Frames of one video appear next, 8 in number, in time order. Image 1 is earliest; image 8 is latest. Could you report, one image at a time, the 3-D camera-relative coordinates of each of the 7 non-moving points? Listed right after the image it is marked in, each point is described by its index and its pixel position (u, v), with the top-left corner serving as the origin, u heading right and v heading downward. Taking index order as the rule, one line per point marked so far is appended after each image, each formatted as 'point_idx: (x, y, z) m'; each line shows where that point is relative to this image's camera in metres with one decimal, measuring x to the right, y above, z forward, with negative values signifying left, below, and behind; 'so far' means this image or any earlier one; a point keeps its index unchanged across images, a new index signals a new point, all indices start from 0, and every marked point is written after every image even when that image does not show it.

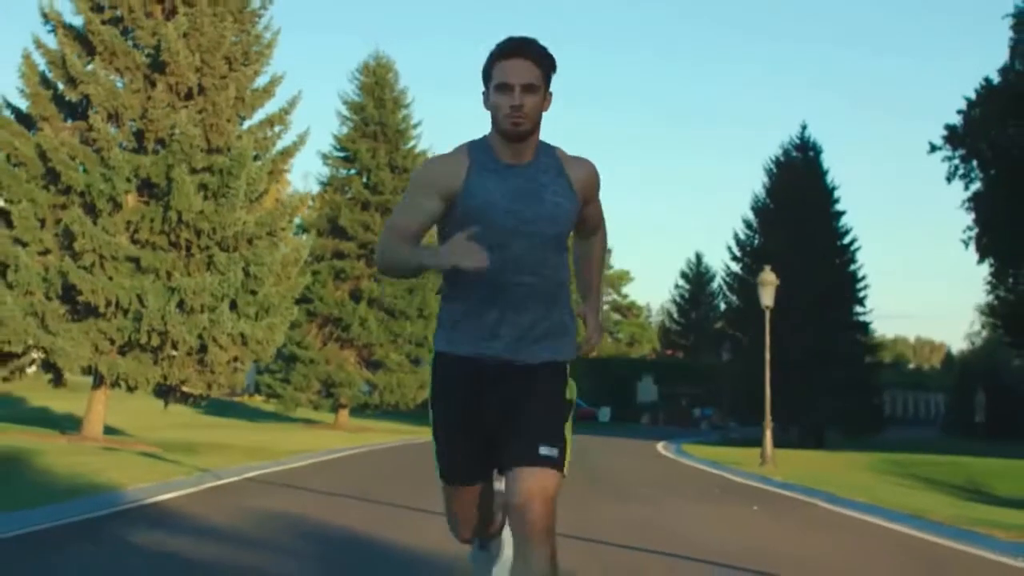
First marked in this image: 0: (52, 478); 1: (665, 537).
0: (-5.9, -2.5, +18.4) m
1: (+1.7, -2.5, +14.5) m
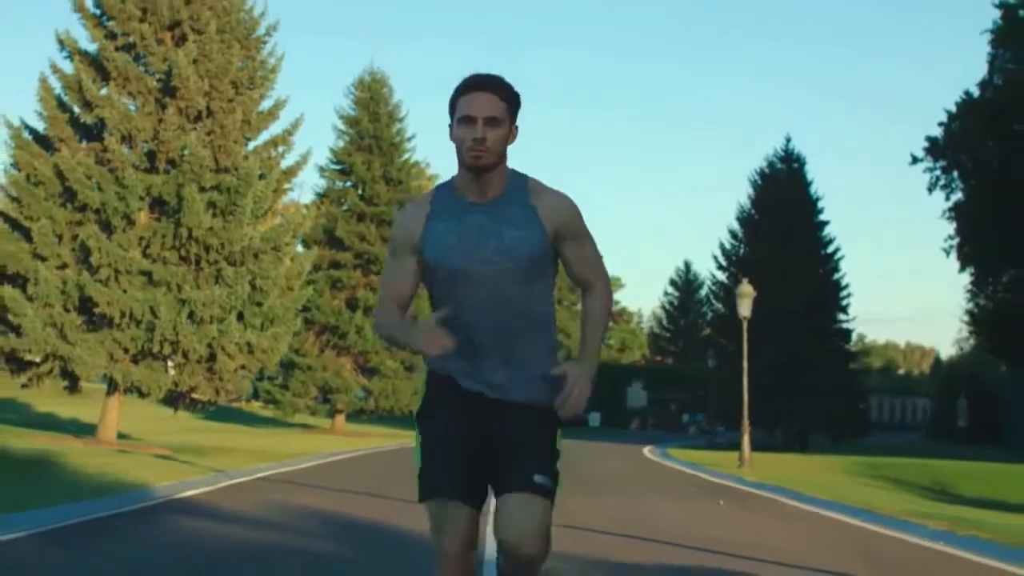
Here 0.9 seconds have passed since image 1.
0: (-6.1, -2.7, +20.1) m
1: (+1.6, -2.7, +16.2) m
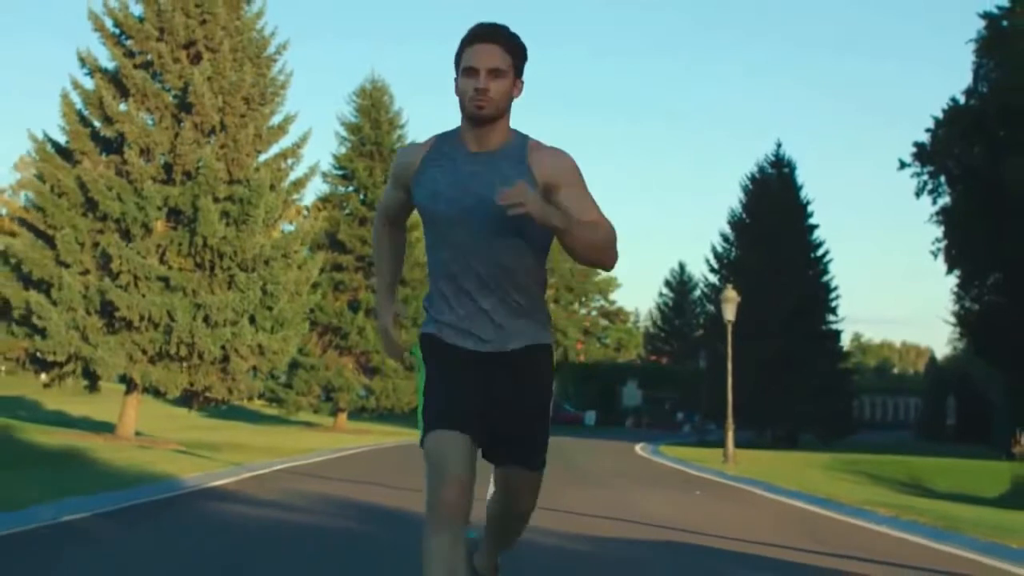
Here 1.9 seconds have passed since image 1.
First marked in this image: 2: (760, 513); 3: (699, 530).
0: (-6.1, -2.8, +21.8) m
1: (+1.5, -2.8, +18.0) m
2: (+3.2, -2.9, +17.9) m
3: (+2.1, -2.7, +15.7) m
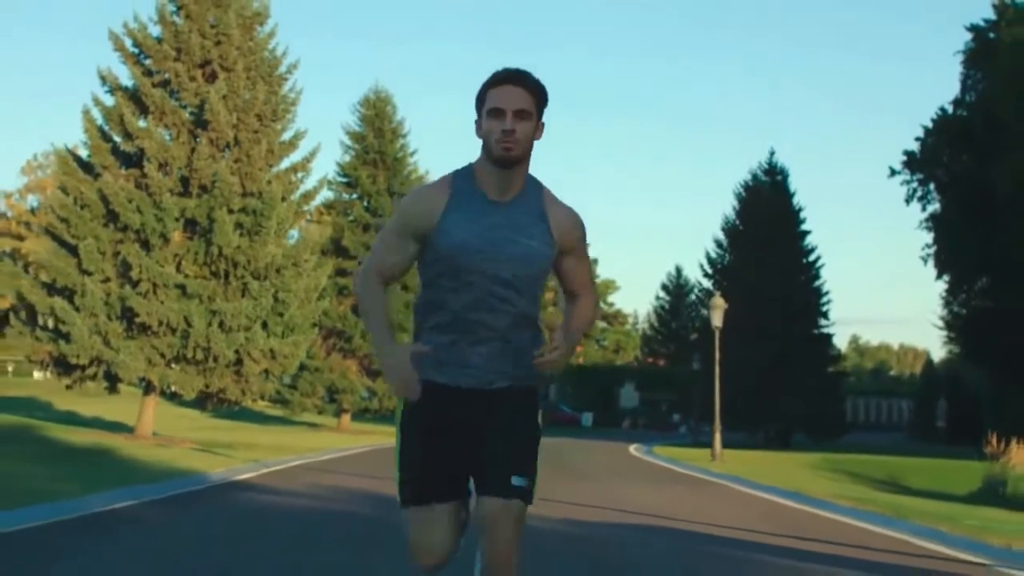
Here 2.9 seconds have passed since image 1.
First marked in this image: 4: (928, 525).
0: (-6.2, -3.0, +23.6) m
1: (+1.5, -3.0, +19.7) m
2: (+3.2, -3.0, +19.7) m
3: (+2.1, -2.8, +17.4) m
4: (+4.8, -2.7, +16.1) m
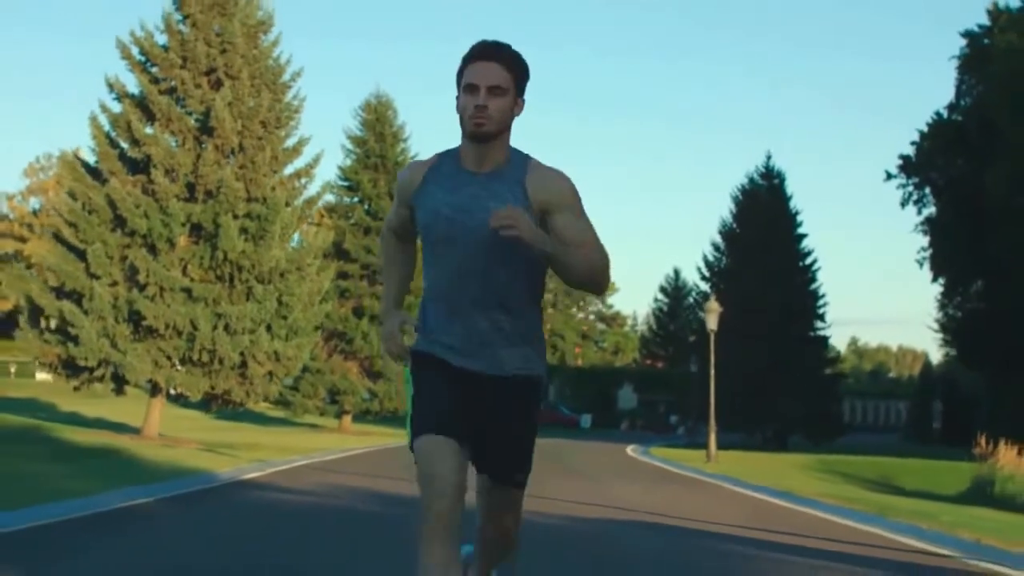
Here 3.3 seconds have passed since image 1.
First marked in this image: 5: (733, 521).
0: (-6.2, -3.0, +24.2) m
1: (+1.4, -3.1, +20.4) m
2: (+3.2, -3.1, +20.4) m
3: (+2.1, -2.9, +18.1) m
4: (+4.8, -2.8, +16.8) m
5: (+2.8, -2.9, +17.3) m
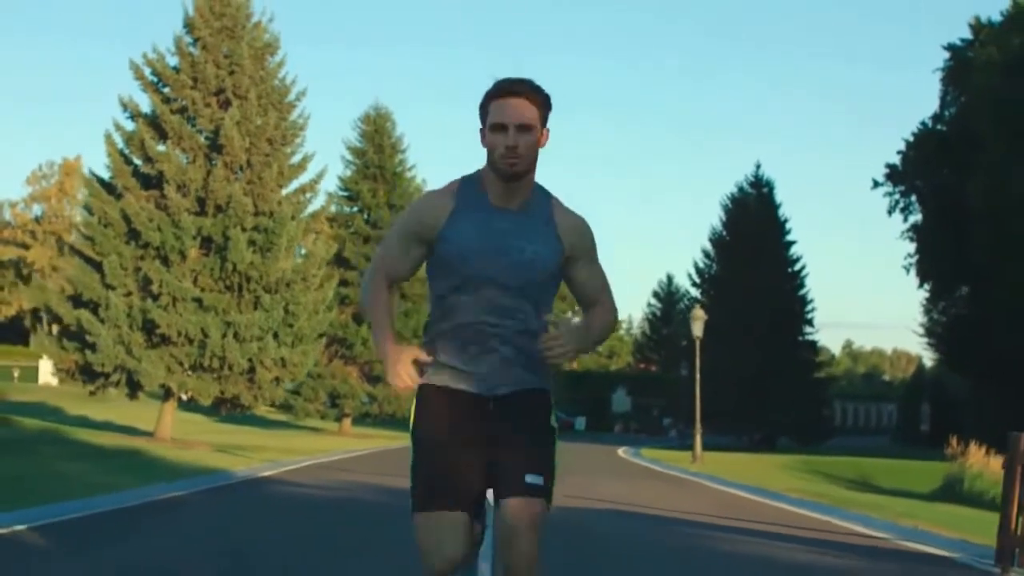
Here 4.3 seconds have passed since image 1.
0: (-6.3, -3.3, +26.0) m
1: (+1.4, -3.3, +22.2) m
2: (+3.1, -3.3, +22.2) m
3: (+2.0, -3.1, +19.9) m
4: (+4.7, -3.0, +18.6) m
5: (+2.7, -3.1, +19.1) m
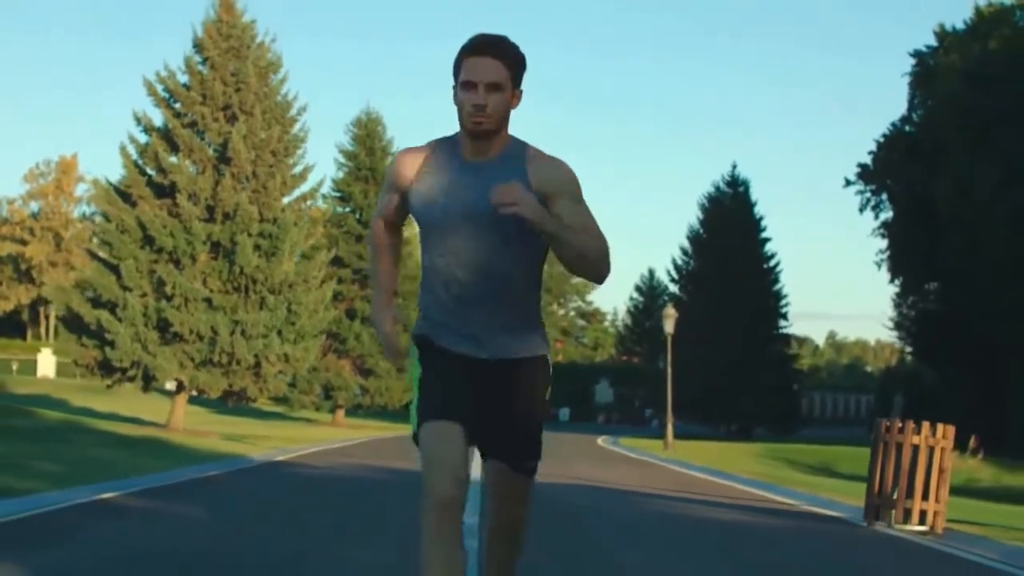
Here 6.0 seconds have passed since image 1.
0: (-6.6, -3.4, +29.0) m
1: (+1.1, -3.4, +25.2) m
2: (+2.8, -3.4, +25.2) m
3: (+1.8, -3.2, +22.9) m
4: (+4.5, -3.1, +21.7) m
5: (+2.4, -3.2, +22.2) m
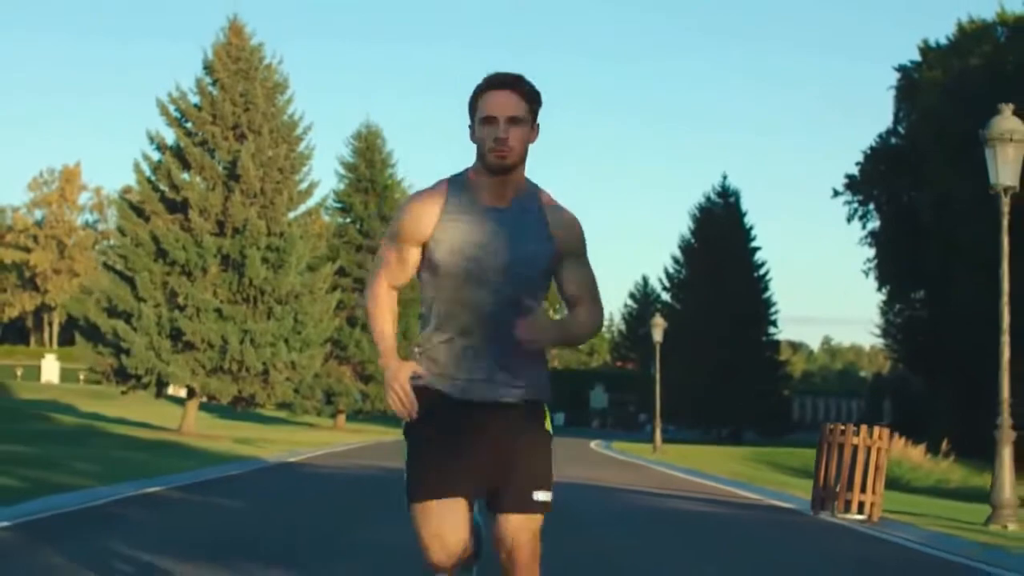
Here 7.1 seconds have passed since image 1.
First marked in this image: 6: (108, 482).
0: (-6.7, -3.6, +30.9) m
1: (+1.0, -3.7, +27.2) m
2: (+2.7, -3.7, +27.2) m
3: (+1.7, -3.5, +24.9) m
4: (+4.4, -3.4, +23.6) m
5: (+2.4, -3.5, +24.2) m
6: (-5.8, -2.8, +20.1) m
